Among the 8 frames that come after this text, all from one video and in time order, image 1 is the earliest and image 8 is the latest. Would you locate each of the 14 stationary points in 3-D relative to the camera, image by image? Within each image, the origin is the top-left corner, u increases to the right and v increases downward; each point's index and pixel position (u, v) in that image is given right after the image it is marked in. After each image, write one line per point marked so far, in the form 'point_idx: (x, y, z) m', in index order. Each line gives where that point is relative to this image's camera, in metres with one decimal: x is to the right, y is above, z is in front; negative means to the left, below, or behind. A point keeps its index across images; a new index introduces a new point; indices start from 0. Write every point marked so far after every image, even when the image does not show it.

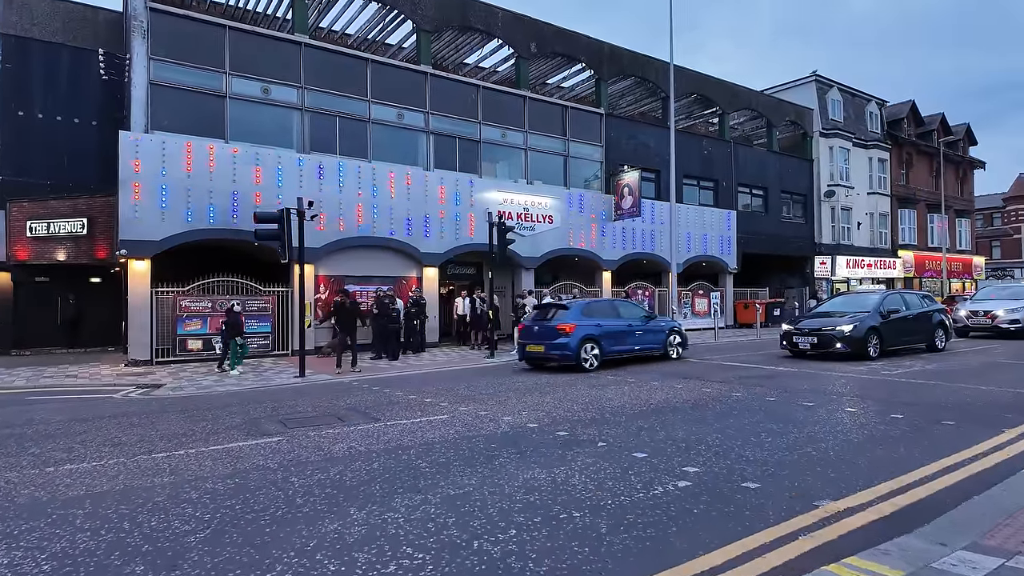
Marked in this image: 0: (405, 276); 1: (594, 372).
0: (-3.3, +0.4, +18.8) m
1: (+1.5, -1.6, +11.6) m
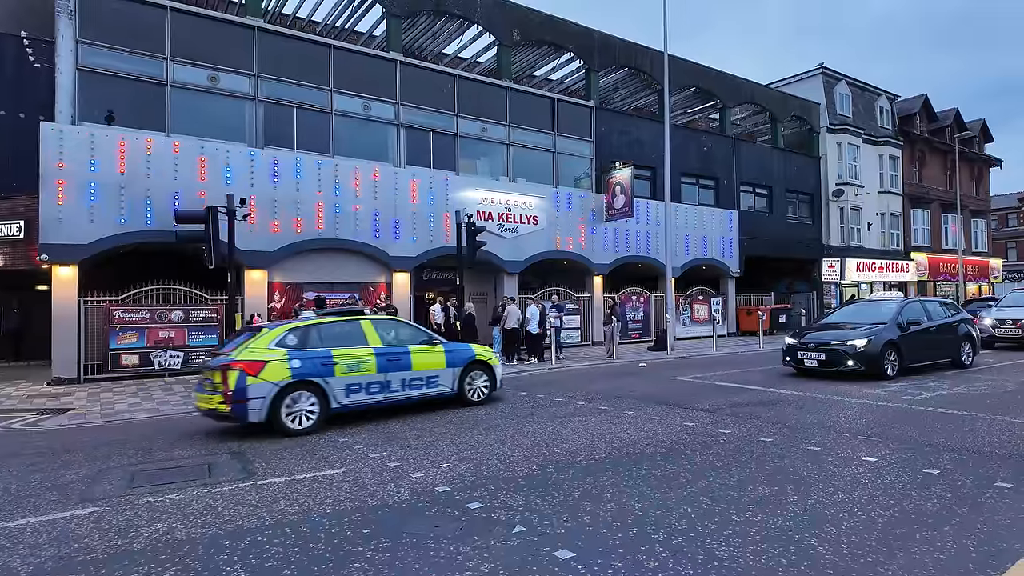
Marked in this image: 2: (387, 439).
0: (-3.9, +0.1, +17.2) m
1: (+0.8, -1.8, +9.9) m
2: (-1.4, -1.7, +6.9) m
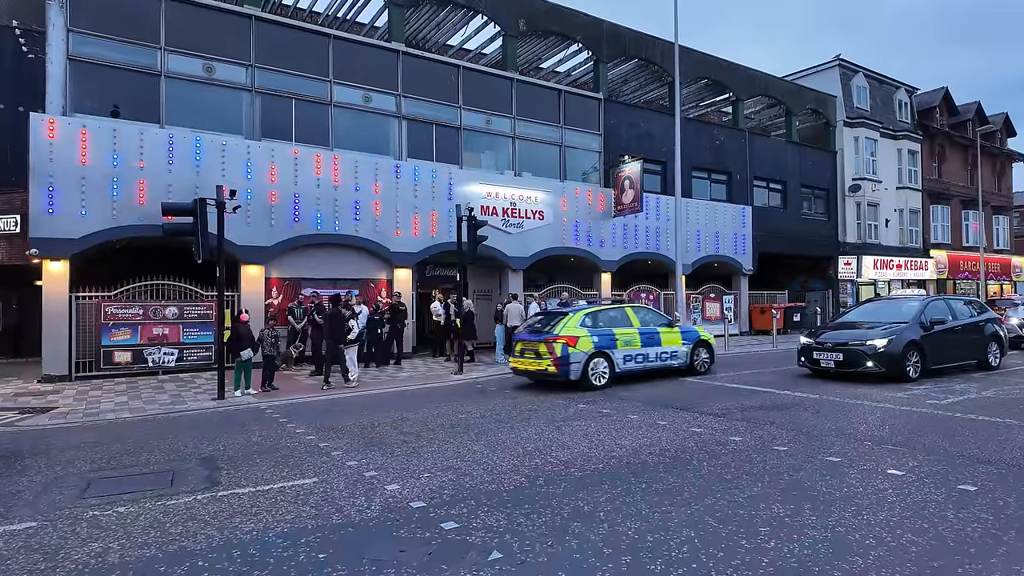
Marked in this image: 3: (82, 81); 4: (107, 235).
0: (-3.8, +0.2, +16.8) m
1: (+0.8, -1.7, +9.4) m
2: (-1.5, -1.7, +6.4) m
3: (-9.5, +4.6, +13.5) m
4: (-8.8, +1.2, +13.3) m
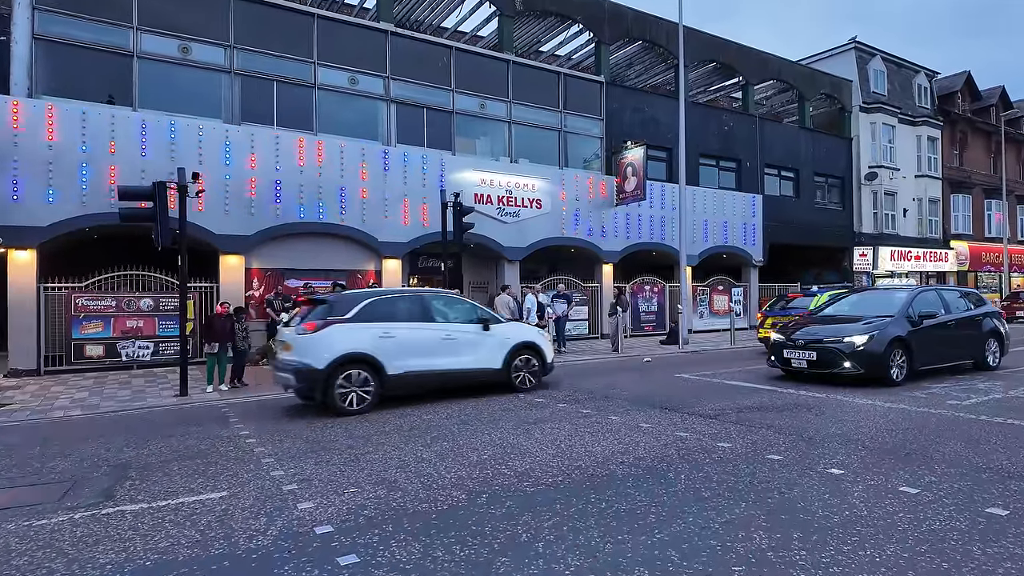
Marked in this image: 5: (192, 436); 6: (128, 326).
0: (-4.0, +0.5, +16.1) m
1: (+0.5, -1.5, +8.6) m
2: (-1.9, -1.5, +5.7) m
3: (-9.8, +4.8, +12.9) m
4: (-9.1, +1.4, +12.7) m
5: (-3.4, -1.6, +6.5) m
6: (-8.3, -0.8, +13.1) m
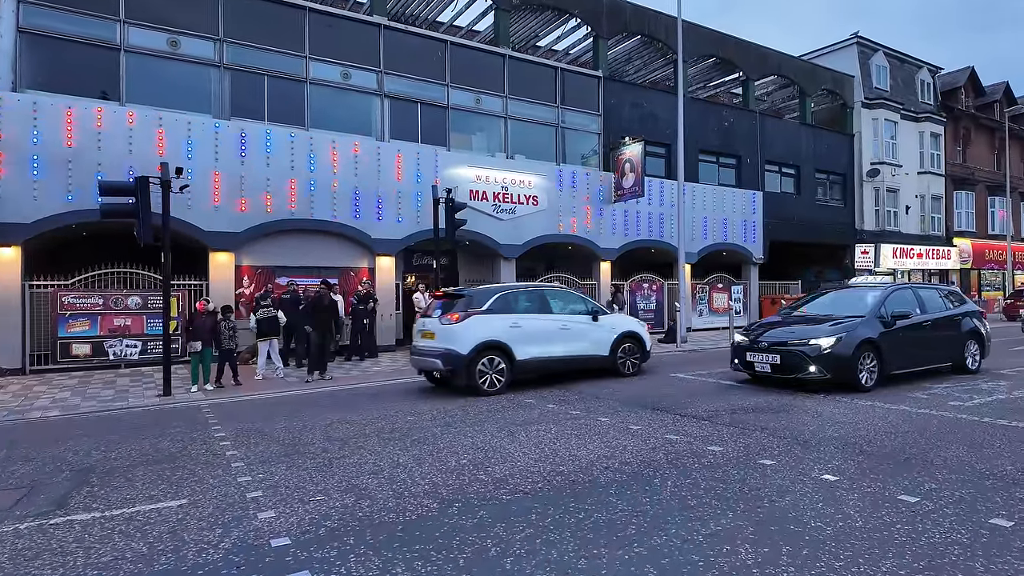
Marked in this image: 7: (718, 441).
0: (-4.1, +0.5, +15.9) m
1: (+0.3, -1.5, +8.4) m
2: (-2.1, -1.5, +5.5) m
3: (-9.9, +4.8, +12.6) m
4: (-9.2, +1.4, +12.5) m
5: (-3.6, -1.6, +6.3) m
6: (-8.4, -0.8, +12.9) m
7: (+1.9, -1.4, +5.7) m
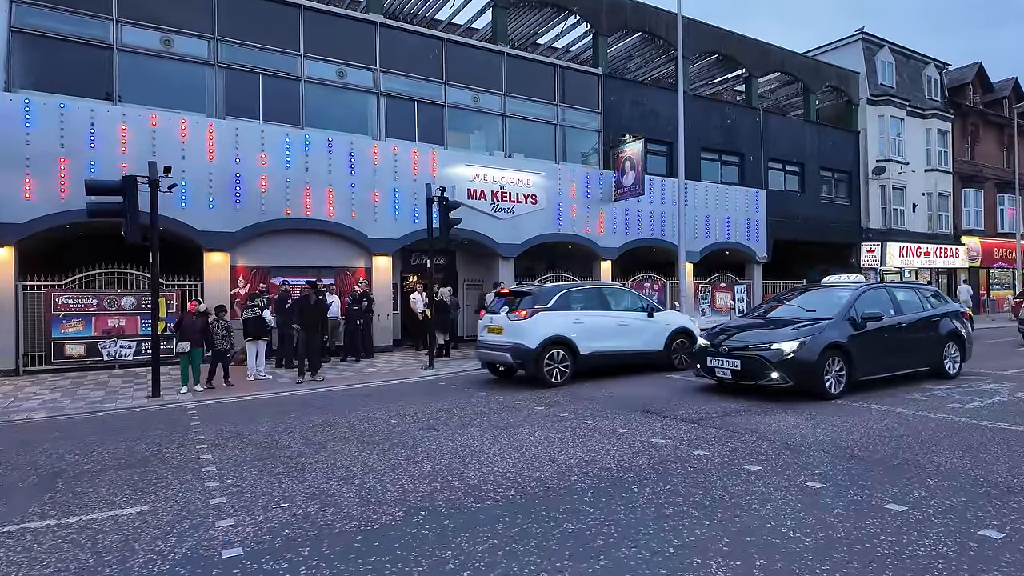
0: (-4.2, +0.5, +15.8) m
1: (+0.2, -1.5, +8.3) m
2: (-2.2, -1.5, +5.4) m
3: (-10.0, +4.8, +12.6) m
4: (-9.3, +1.4, +12.5) m
5: (-3.8, -1.6, +6.2) m
6: (-8.5, -0.8, +12.9) m
7: (+1.7, -1.4, +5.5) m
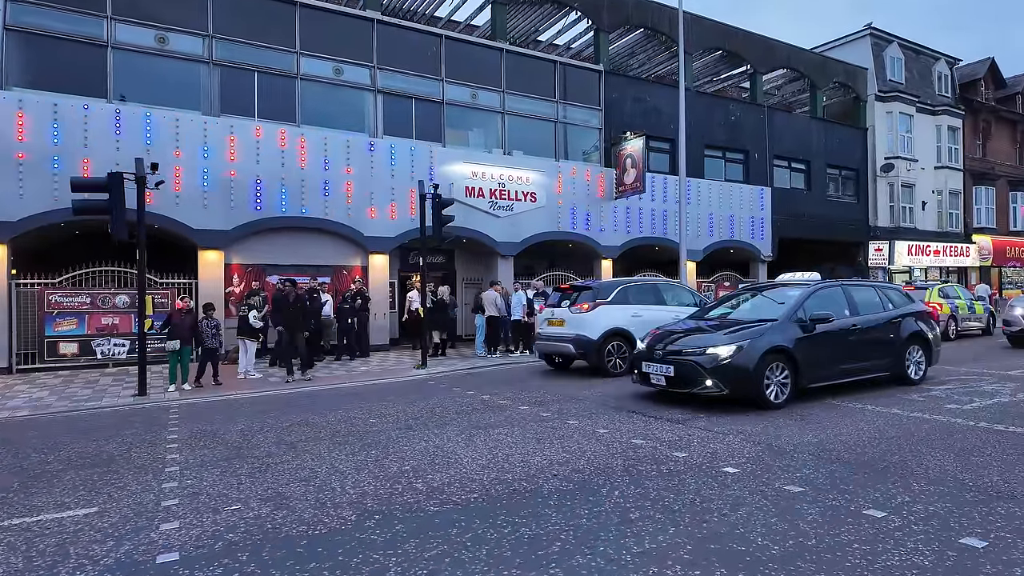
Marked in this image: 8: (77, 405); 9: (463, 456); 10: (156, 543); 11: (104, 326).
0: (-4.2, +0.6, +15.7) m
1: (0.0, -1.5, +8.1) m
2: (-2.5, -1.5, +5.2) m
3: (-10.1, +4.8, +12.6) m
4: (-9.4, +1.4, +12.5) m
5: (-4.0, -1.5, +6.1) m
6: (-8.6, -0.7, +12.8) m
7: (+1.5, -1.4, +5.3) m
8: (-6.5, -1.7, +9.1) m
9: (-0.4, -1.4, +5.1) m
10: (-1.9, -1.4, +3.3) m
11: (-8.6, -0.8, +12.8) m
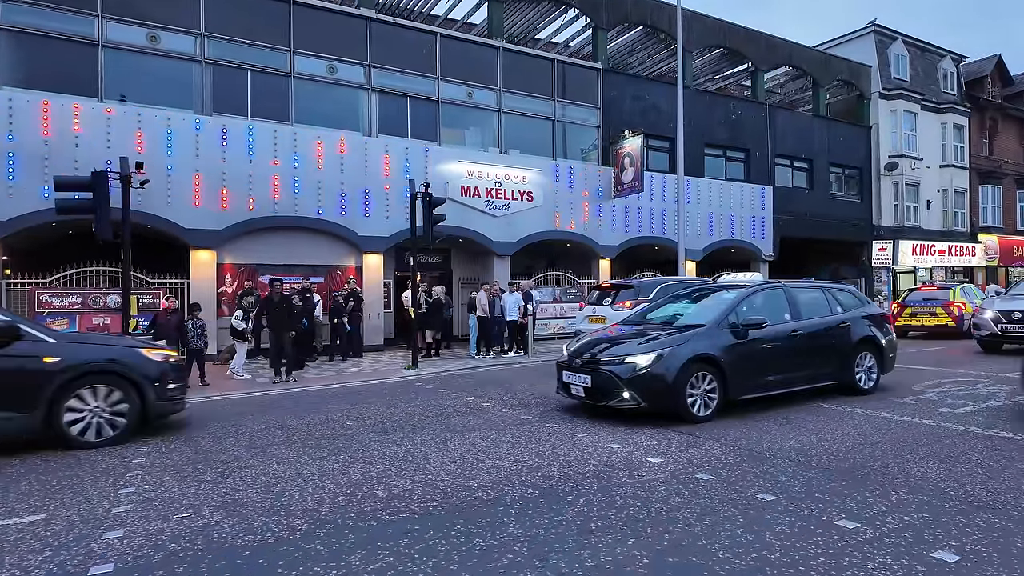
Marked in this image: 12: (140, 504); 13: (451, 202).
0: (-4.4, +0.6, +15.6) m
1: (-0.2, -1.5, +8.0) m
2: (-2.7, -1.5, +5.1) m
3: (-10.3, +4.8, +12.6) m
4: (-9.6, +1.4, +12.4) m
5: (-4.2, -1.5, +6.0) m
6: (-8.8, -0.7, +12.8) m
7: (+1.3, -1.4, +5.2) m
8: (-6.7, -1.7, +9.1) m
9: (-0.6, -1.4, +5.0) m
10: (-2.2, -1.4, +3.2) m
11: (-8.8, -0.8, +12.8) m
12: (-2.4, -1.4, +4.0) m
13: (-1.2, +2.3, +17.2) m
